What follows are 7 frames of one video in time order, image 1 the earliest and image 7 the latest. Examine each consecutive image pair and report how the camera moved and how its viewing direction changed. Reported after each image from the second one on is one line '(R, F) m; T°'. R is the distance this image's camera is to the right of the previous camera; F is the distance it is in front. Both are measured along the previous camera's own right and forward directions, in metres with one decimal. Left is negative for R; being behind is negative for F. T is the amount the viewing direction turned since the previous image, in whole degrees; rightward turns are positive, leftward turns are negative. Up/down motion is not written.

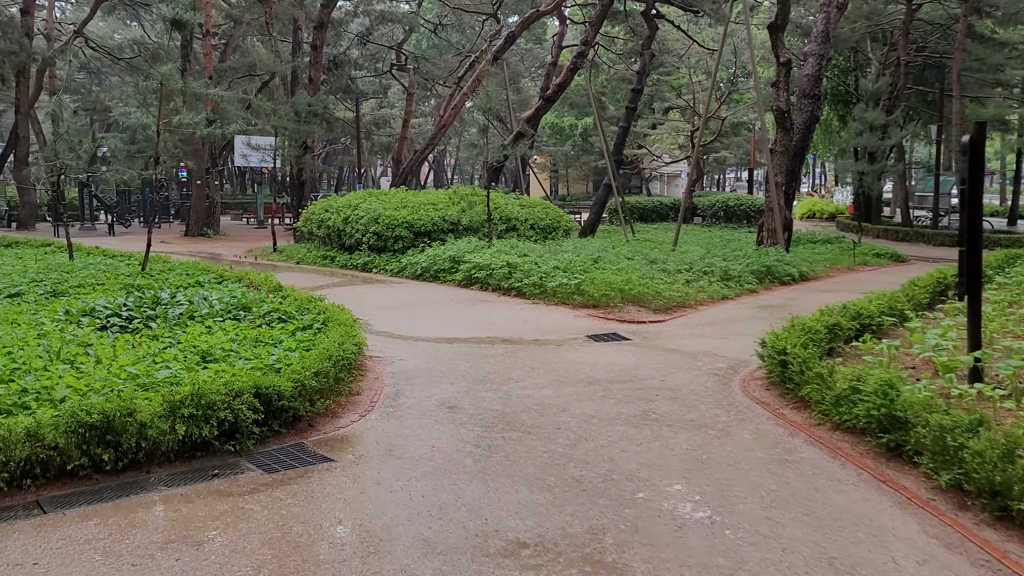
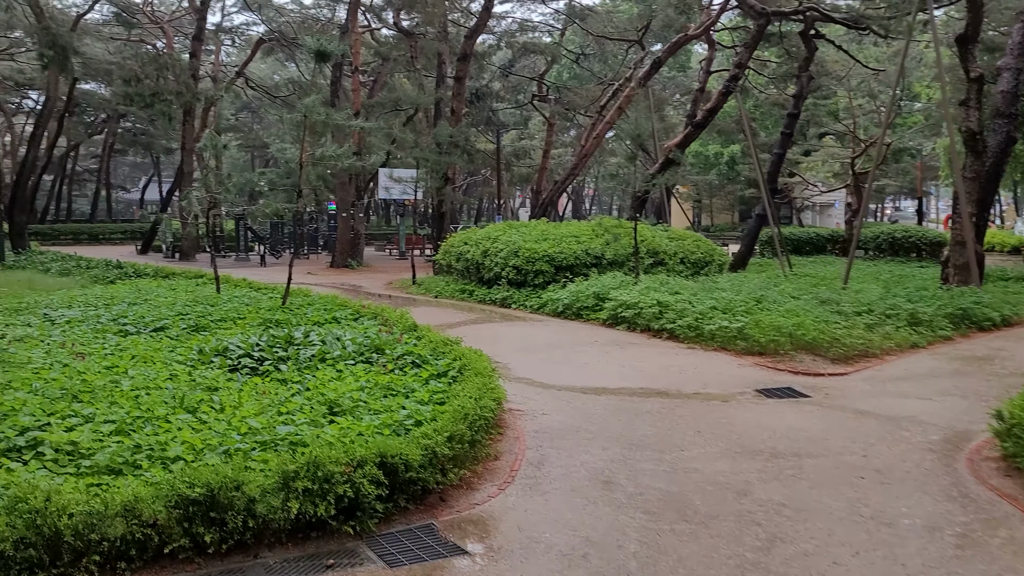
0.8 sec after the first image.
(-0.1, +0.6) m; -9°
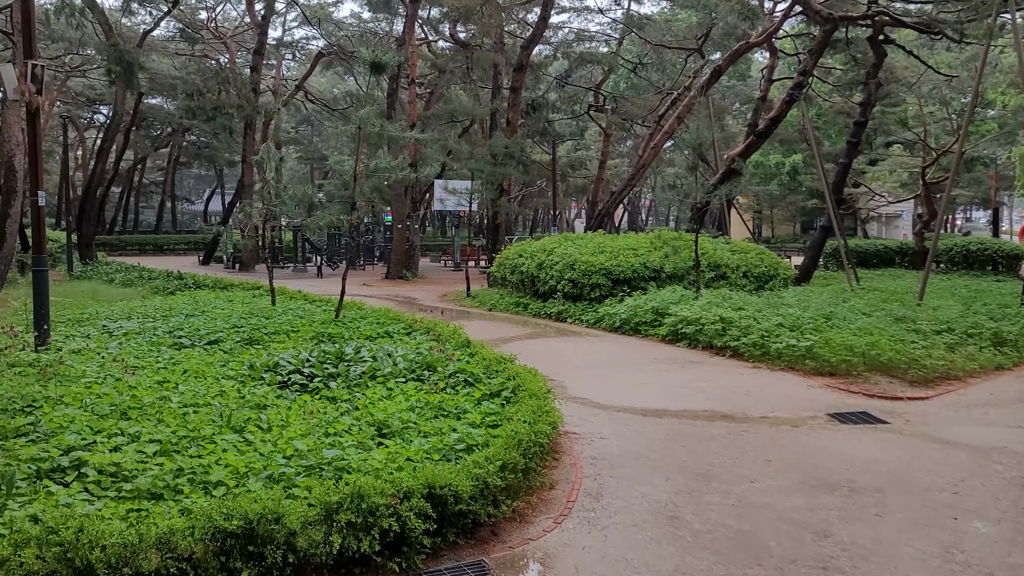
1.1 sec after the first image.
(0.0, +0.2) m; -4°
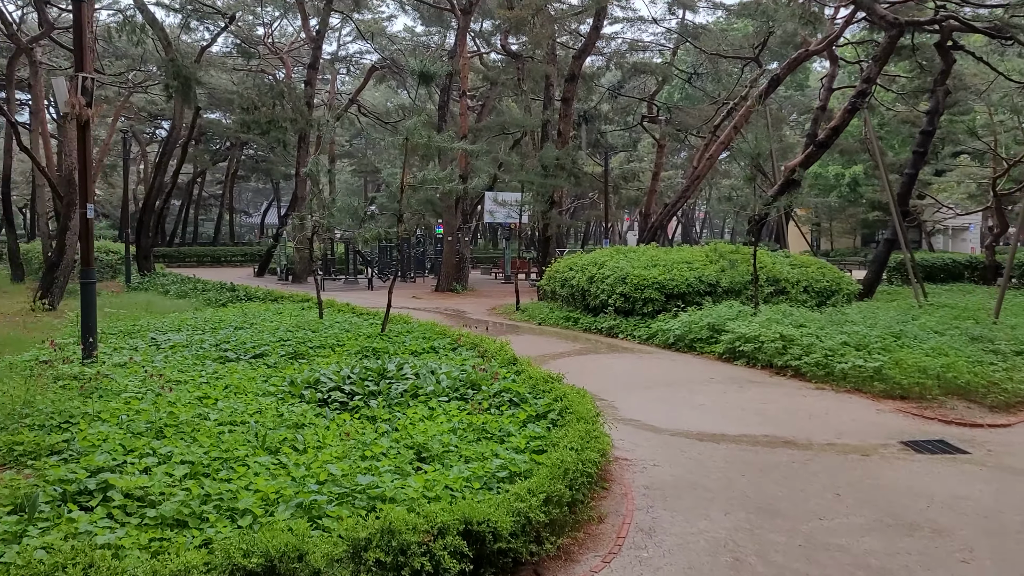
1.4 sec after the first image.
(0.0, +0.2) m; -4°
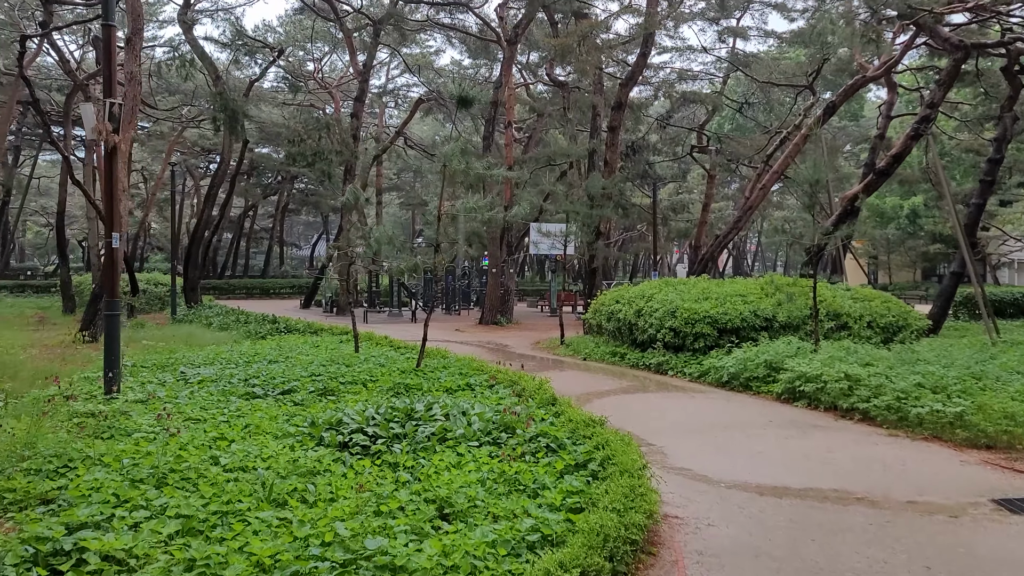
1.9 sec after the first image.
(+0.1, +0.4) m; -3°
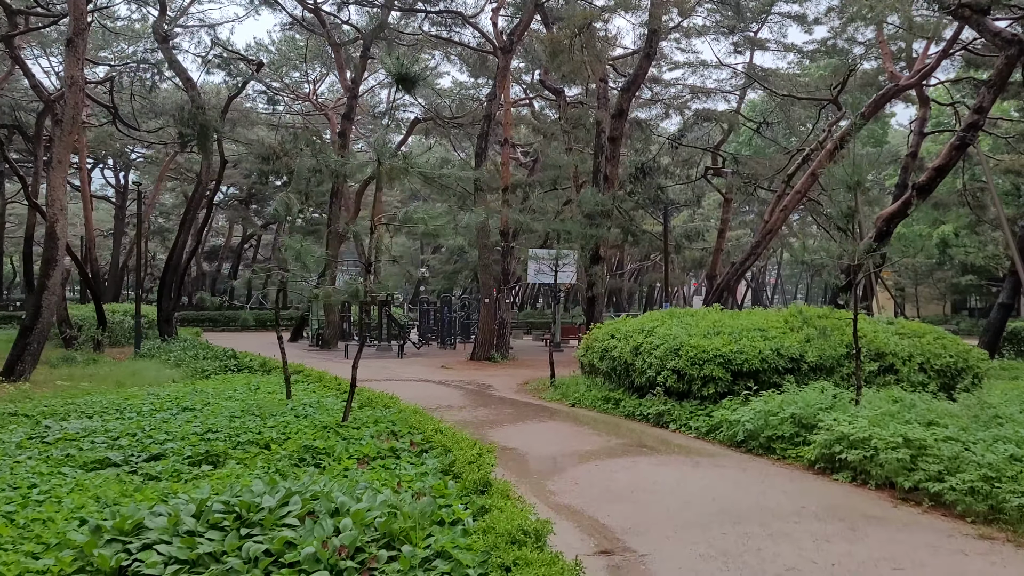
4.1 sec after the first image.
(+0.4, +1.6) m; -1°
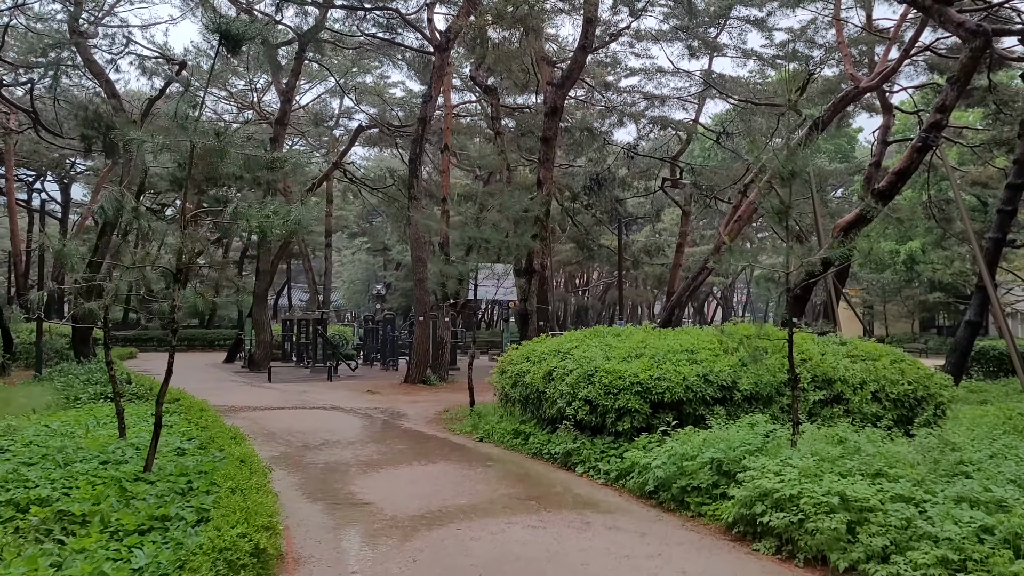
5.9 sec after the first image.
(+0.7, +1.1) m; +2°
